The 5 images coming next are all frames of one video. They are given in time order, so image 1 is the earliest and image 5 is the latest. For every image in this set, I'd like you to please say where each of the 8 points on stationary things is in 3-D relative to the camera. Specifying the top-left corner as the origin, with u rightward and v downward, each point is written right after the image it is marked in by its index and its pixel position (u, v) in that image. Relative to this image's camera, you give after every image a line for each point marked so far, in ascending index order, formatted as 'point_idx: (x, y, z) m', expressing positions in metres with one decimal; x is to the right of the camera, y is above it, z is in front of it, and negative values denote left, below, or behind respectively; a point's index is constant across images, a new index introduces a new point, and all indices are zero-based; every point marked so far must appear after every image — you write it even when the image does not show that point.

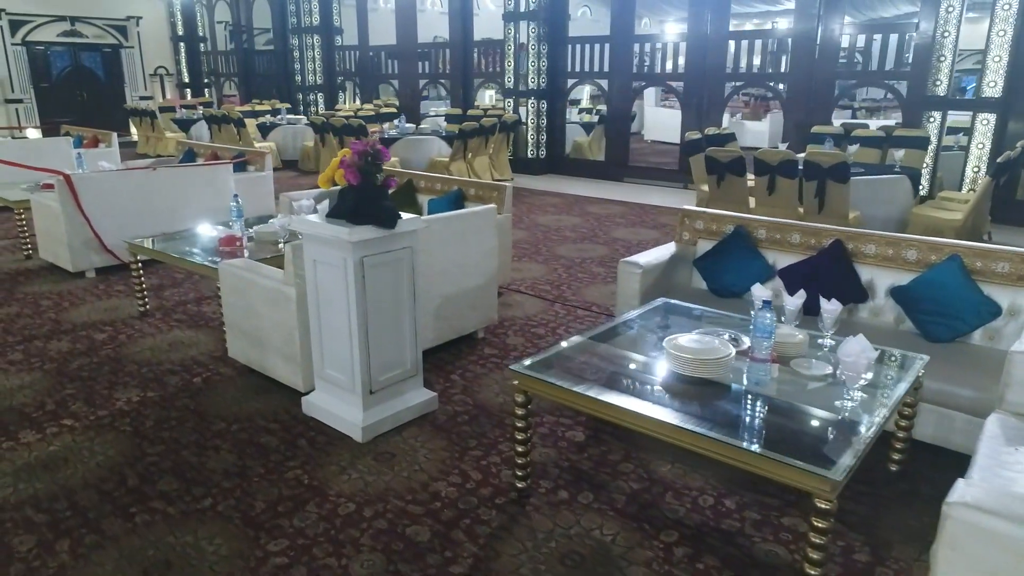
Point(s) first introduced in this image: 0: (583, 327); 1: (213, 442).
0: (+0.4, -0.2, +4.0) m
1: (-1.2, -0.6, +2.7) m
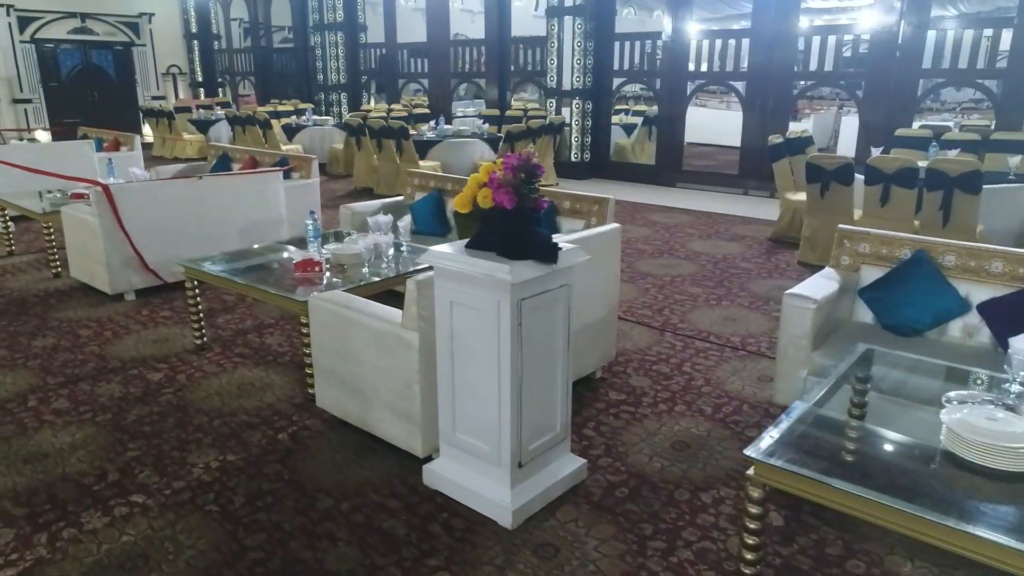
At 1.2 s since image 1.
0: (+1.0, -0.4, +3.5) m
1: (-0.6, -0.7, +2.2) m
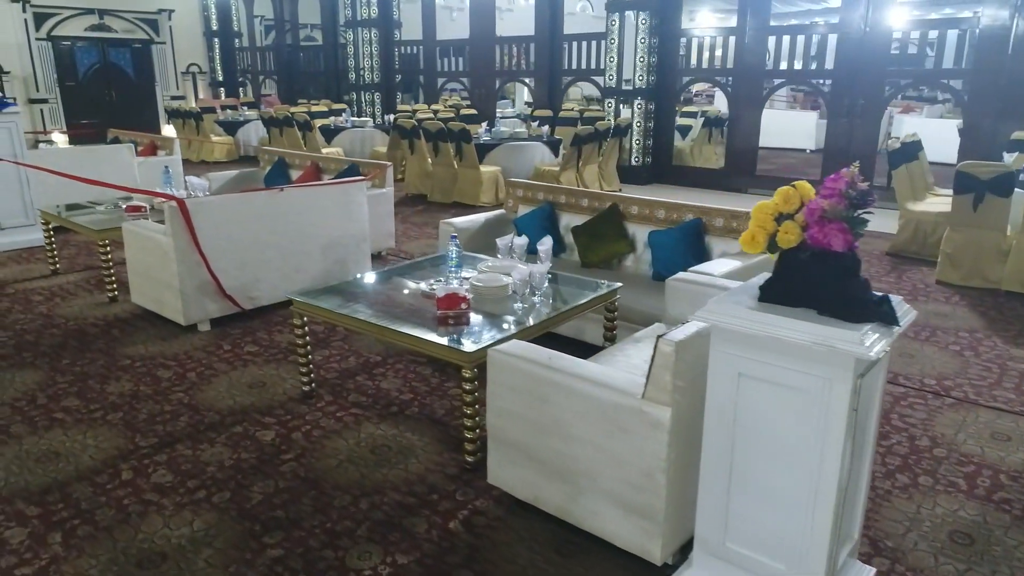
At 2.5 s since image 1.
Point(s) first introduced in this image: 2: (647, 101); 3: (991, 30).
0: (+1.7, -0.5, +2.9) m
1: (+0.1, -0.9, +1.6) m
2: (+1.6, +2.3, +8.5) m
3: (+4.4, +2.4, +6.4) m
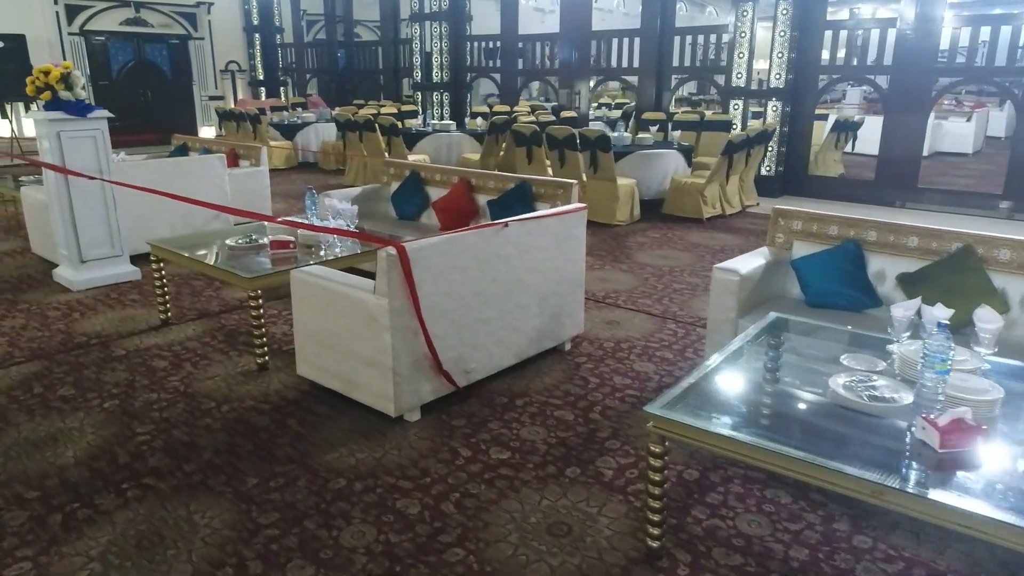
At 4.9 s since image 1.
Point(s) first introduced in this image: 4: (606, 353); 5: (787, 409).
0: (+3.0, -0.8, +1.9) m
1: (+1.4, -1.2, +0.6) m
2: (+2.9, +2.0, +7.5) m
3: (+5.6, +2.1, +5.4) m
4: (+0.5, -0.3, +3.5) m
5: (+0.7, -0.3, +2.1) m
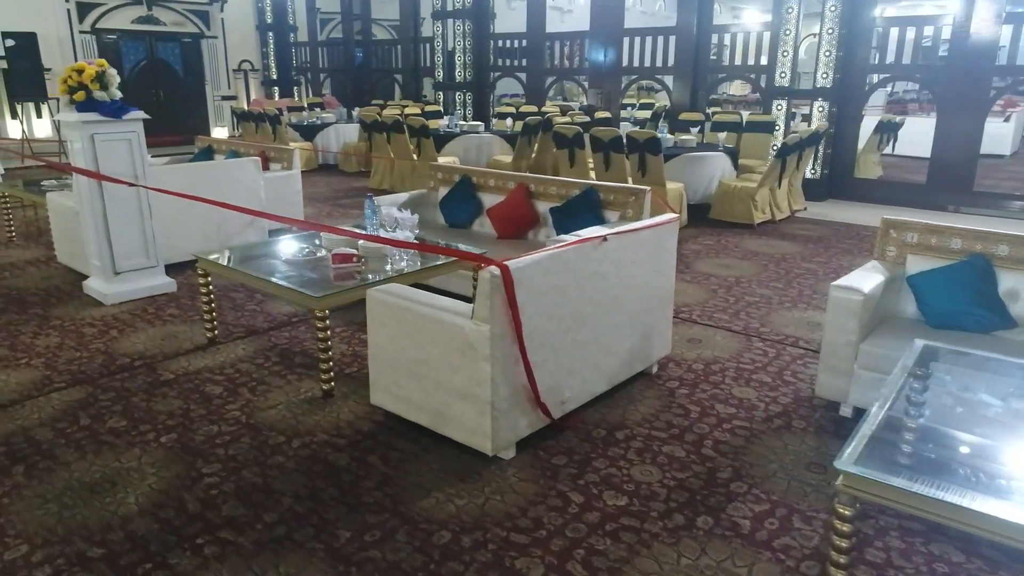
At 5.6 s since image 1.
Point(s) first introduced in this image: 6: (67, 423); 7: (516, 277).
0: (+3.4, -0.9, +1.6) m
1: (+1.8, -1.3, +0.3) m
2: (+3.3, +1.9, +7.2) m
3: (+6.0, +2.0, +5.1) m
4: (+0.8, -0.4, +3.2) m
5: (+1.1, -0.4, +1.8) m
6: (-1.7, -0.5, +2.7) m
7: (0.0, 0.0, +2.3) m
